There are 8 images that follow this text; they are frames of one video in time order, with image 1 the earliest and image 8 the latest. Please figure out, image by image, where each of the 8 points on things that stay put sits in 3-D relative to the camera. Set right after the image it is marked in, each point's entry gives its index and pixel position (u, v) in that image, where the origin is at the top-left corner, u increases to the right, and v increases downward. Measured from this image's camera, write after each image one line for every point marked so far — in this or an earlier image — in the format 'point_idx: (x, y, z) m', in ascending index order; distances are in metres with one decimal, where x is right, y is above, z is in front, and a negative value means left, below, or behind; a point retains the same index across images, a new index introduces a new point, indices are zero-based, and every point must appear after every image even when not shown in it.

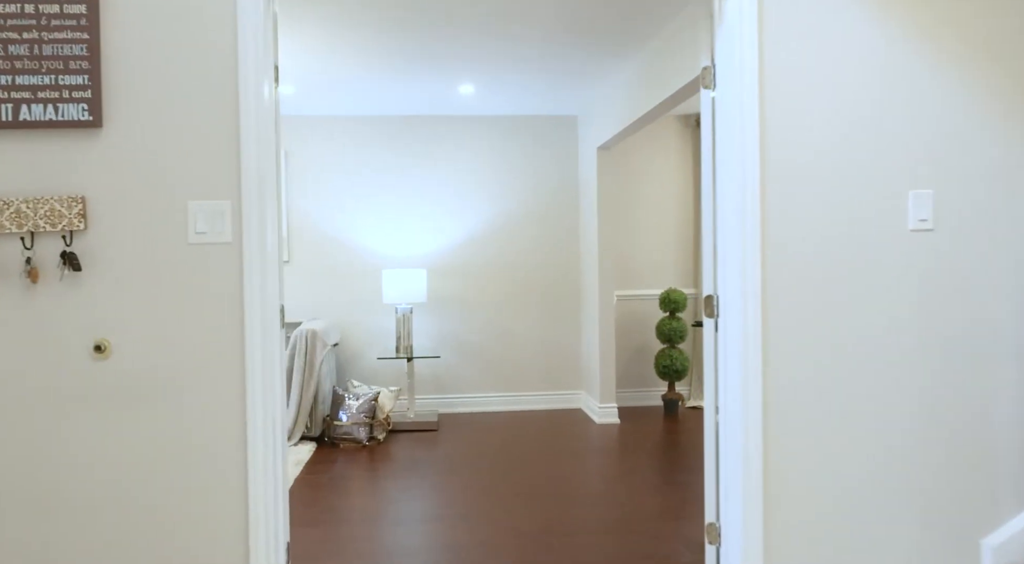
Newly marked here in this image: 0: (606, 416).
0: (+0.9, -1.2, +6.5) m
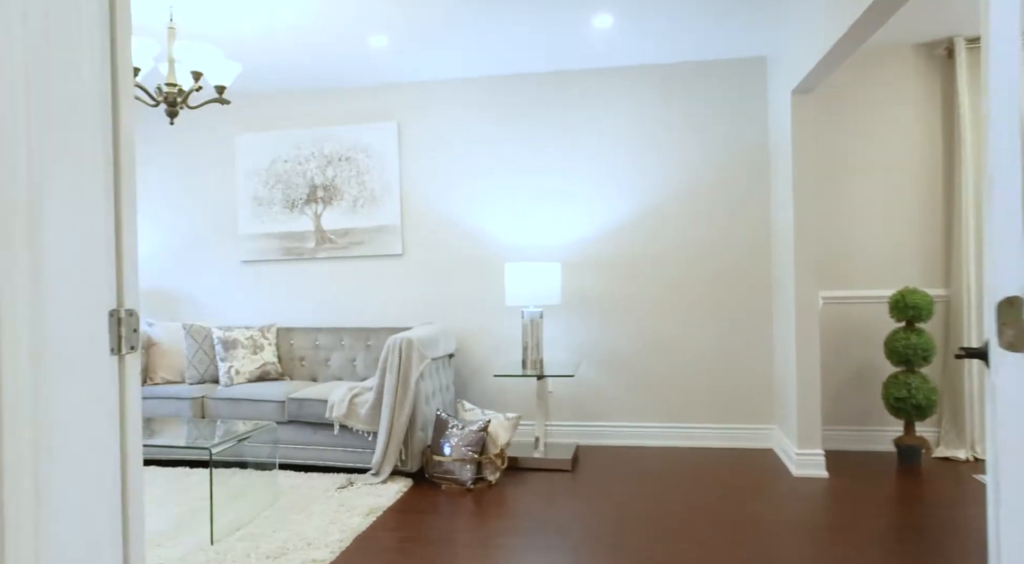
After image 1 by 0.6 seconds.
0: (+1.9, -1.2, +4.6) m
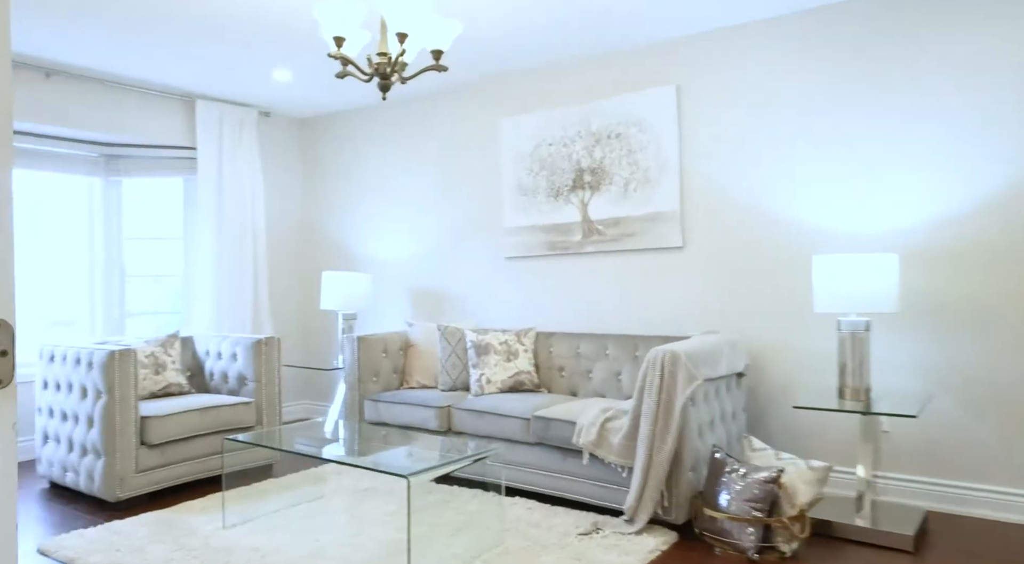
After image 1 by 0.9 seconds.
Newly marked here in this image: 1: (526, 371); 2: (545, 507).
0: (+3.1, -1.2, +2.4) m
1: (+0.1, -0.5, +4.2) m
2: (+0.2, -1.2, +3.7) m
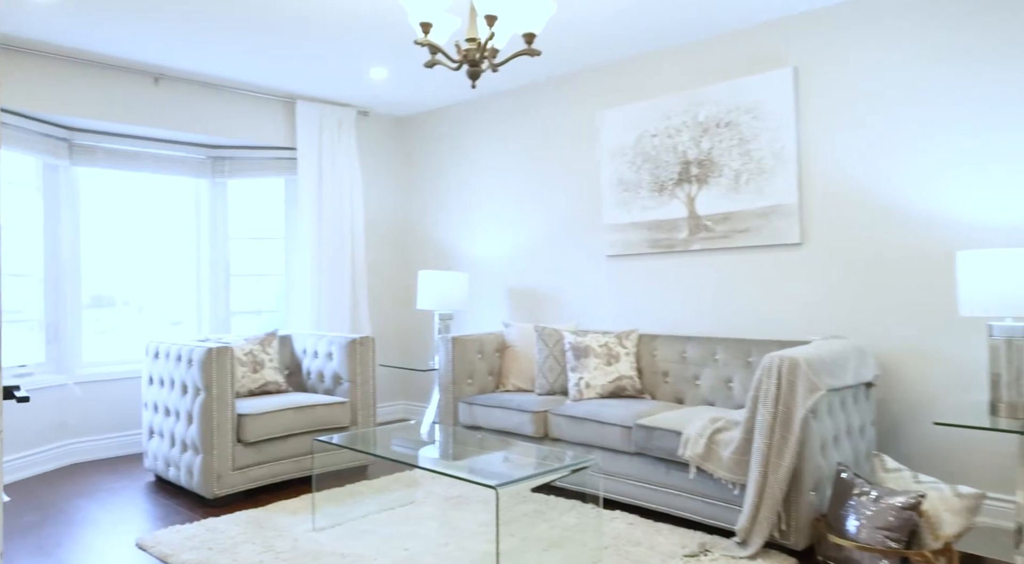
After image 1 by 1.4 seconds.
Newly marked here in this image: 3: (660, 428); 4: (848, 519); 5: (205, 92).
0: (+3.4, -1.2, +1.7) m
1: (+0.7, -0.5, +4.0) m
2: (+0.7, -1.2, +3.4) m
3: (+0.7, -0.7, +3.4) m
4: (+1.4, -1.0, +3.0) m
5: (-1.9, +1.2, +4.3) m
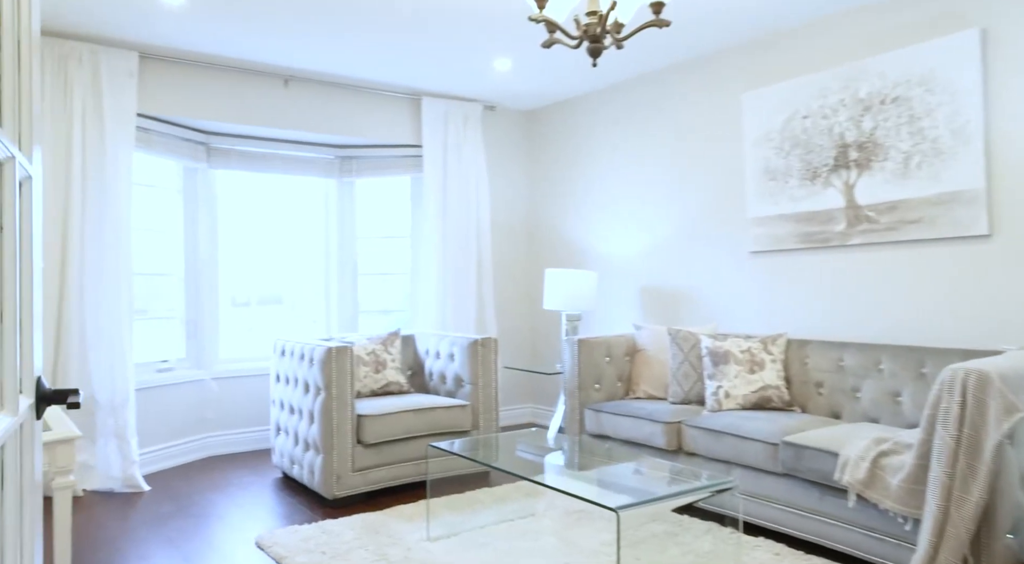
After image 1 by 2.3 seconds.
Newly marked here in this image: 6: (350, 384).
0: (+3.6, -1.2, +0.8) m
1: (+1.3, -0.5, +3.5) m
2: (+1.2, -1.2, +3.0) m
3: (+1.2, -0.7, +2.9) m
4: (+1.9, -1.0, +2.4) m
5: (-1.1, +1.2, +4.4) m
6: (-0.8, -0.5, +3.3) m
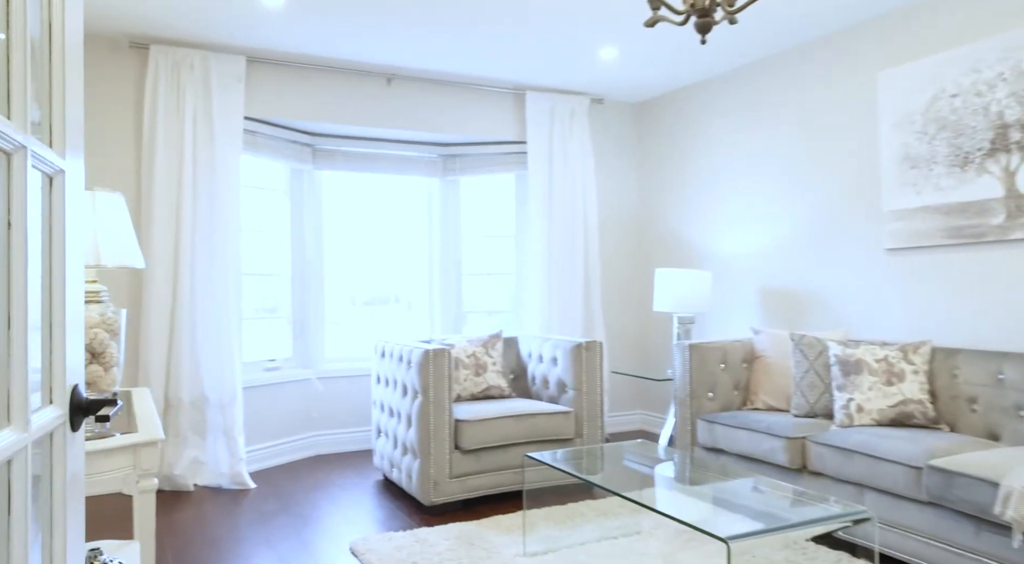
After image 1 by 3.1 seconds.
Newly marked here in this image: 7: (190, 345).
0: (+3.6, -1.2, +0.1) m
1: (+1.8, -0.5, +3.1) m
2: (+1.6, -1.2, +2.6) m
3: (+1.6, -0.7, +2.5) m
4: (+2.2, -1.0, +1.9) m
5: (-0.5, +1.2, +4.3) m
6: (-0.3, -0.5, +3.2) m
7: (-1.5, -0.3, +3.3) m
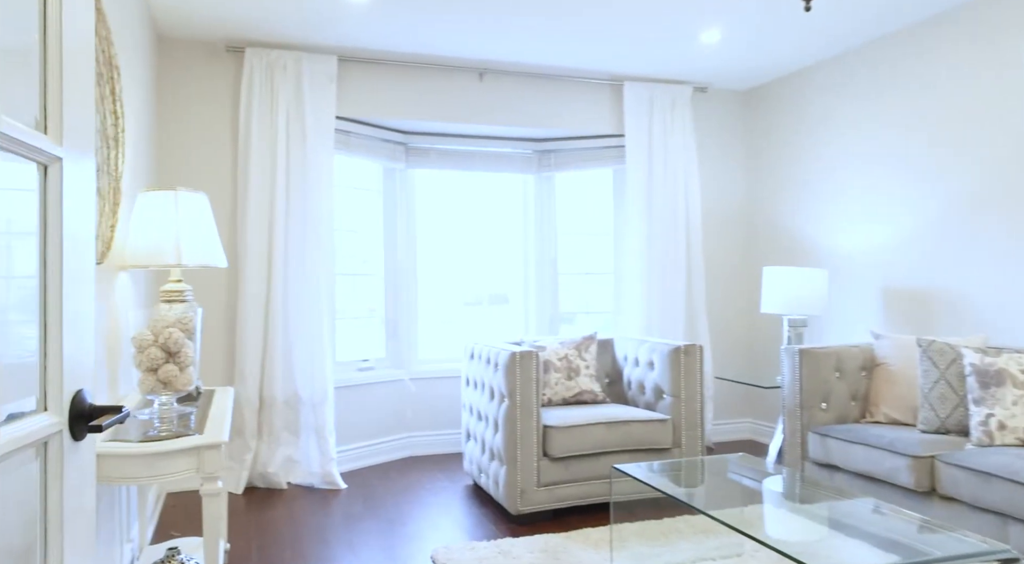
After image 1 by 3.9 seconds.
0: (+3.5, -1.2, -0.6) m
1: (+2.1, -0.5, +2.7) m
2: (+1.9, -1.2, +2.2) m
3: (+1.9, -0.7, +2.1) m
4: (+2.3, -1.0, +1.4) m
5: (+0.1, +1.2, +4.2) m
6: (+0.1, -0.5, +3.1) m
7: (-1.1, -0.3, +3.4) m
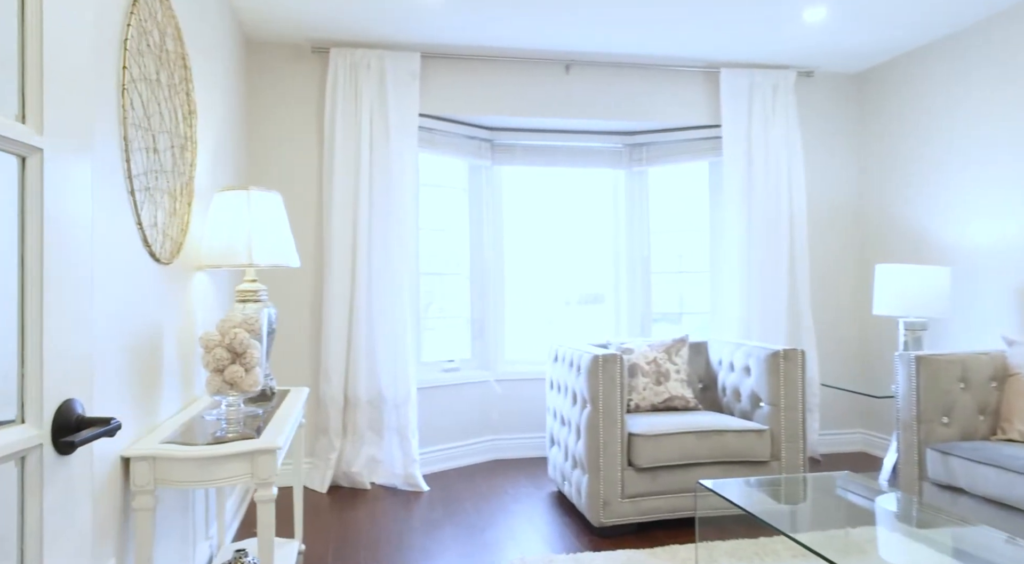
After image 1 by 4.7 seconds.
0: (+3.3, -1.2, -1.2) m
1: (+2.4, -0.5, +2.2) m
2: (+2.1, -1.2, +1.8) m
3: (+2.1, -0.7, +1.7) m
4: (+2.4, -1.0, +1.0) m
5: (+0.6, +1.2, +4.0) m
6: (+0.5, -0.5, +2.9) m
7: (-0.7, -0.3, +3.4) m
